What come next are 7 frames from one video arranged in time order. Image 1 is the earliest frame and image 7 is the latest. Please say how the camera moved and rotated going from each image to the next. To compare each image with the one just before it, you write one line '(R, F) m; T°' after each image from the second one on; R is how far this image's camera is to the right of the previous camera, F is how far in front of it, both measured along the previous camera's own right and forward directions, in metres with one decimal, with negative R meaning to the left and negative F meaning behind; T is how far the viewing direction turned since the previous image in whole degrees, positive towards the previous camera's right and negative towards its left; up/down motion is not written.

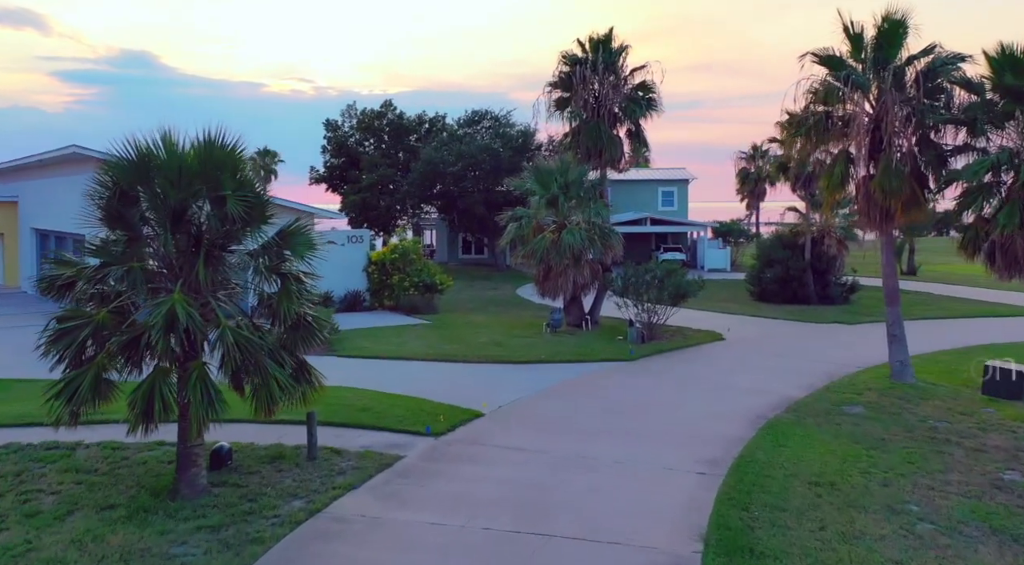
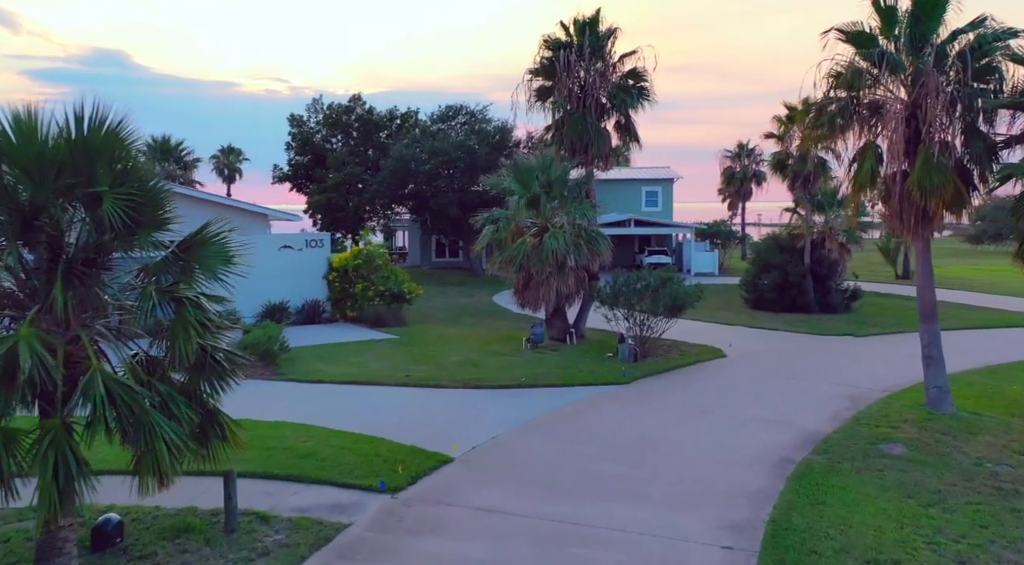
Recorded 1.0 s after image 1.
(0.0, +1.9) m; +1°
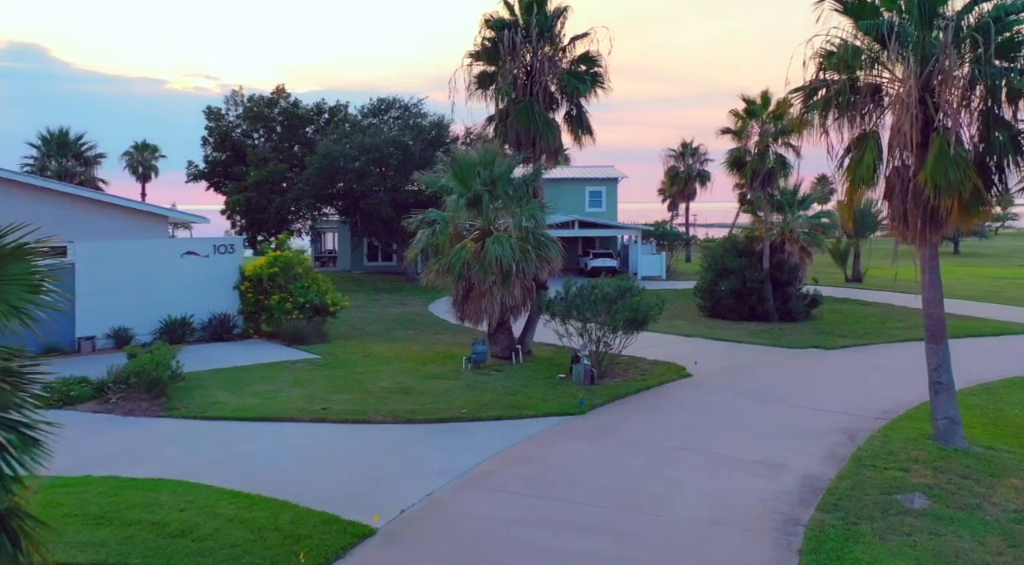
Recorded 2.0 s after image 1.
(0.0, +1.9) m; +4°
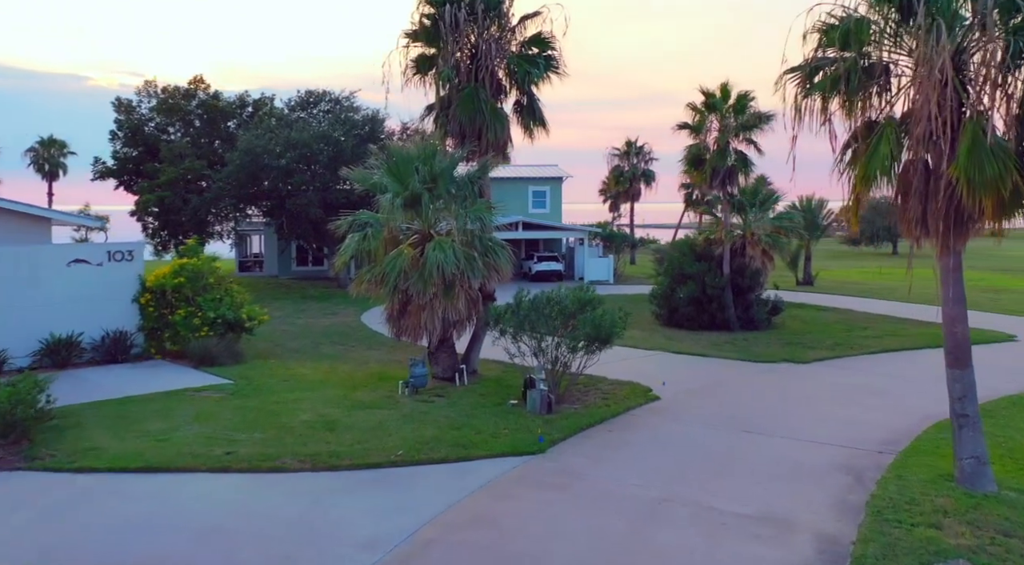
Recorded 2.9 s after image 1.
(-0.1, +1.8) m; +4°
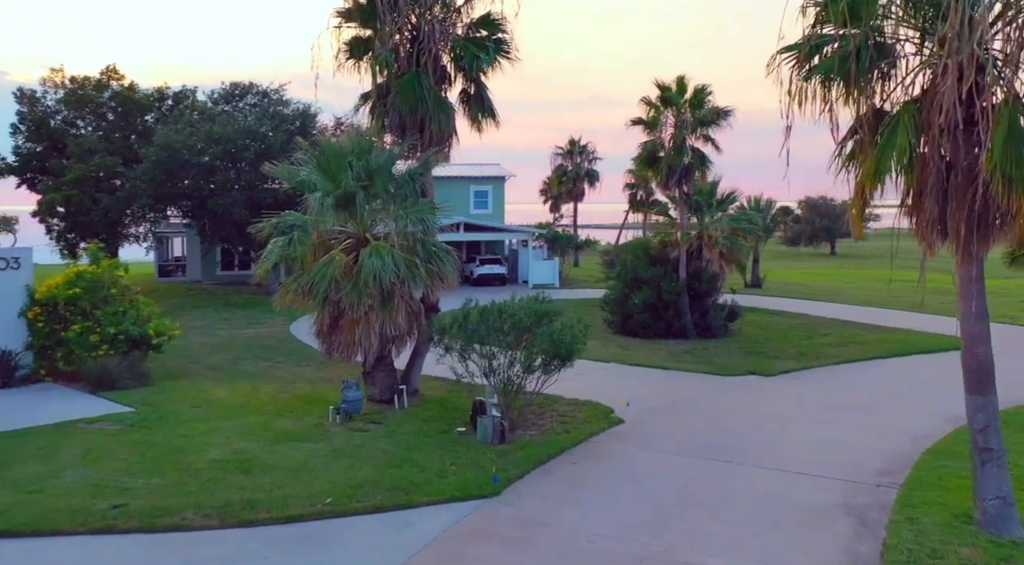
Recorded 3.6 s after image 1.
(-0.1, +1.4) m; +4°
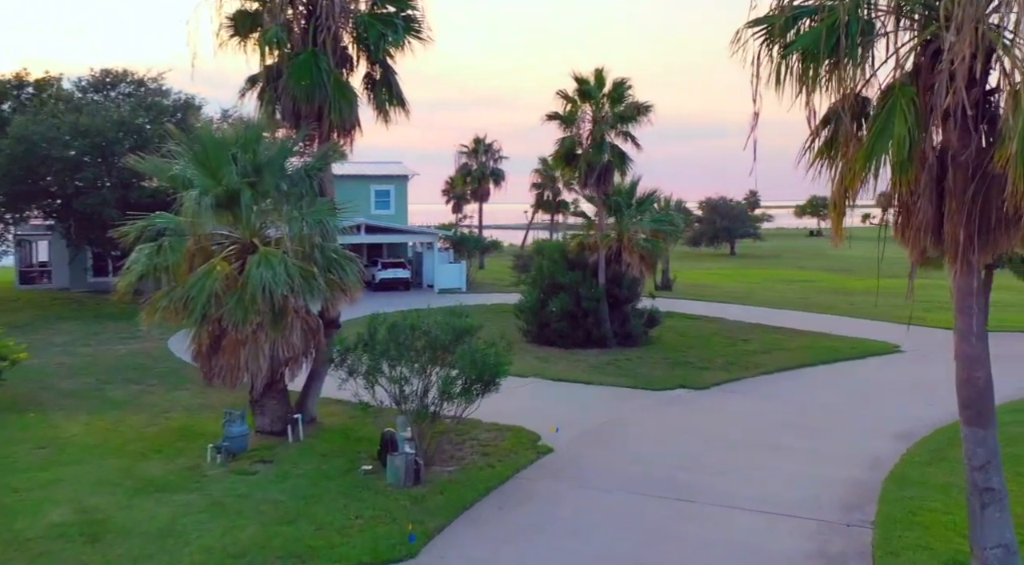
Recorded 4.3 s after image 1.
(-0.1, +1.4) m; +6°
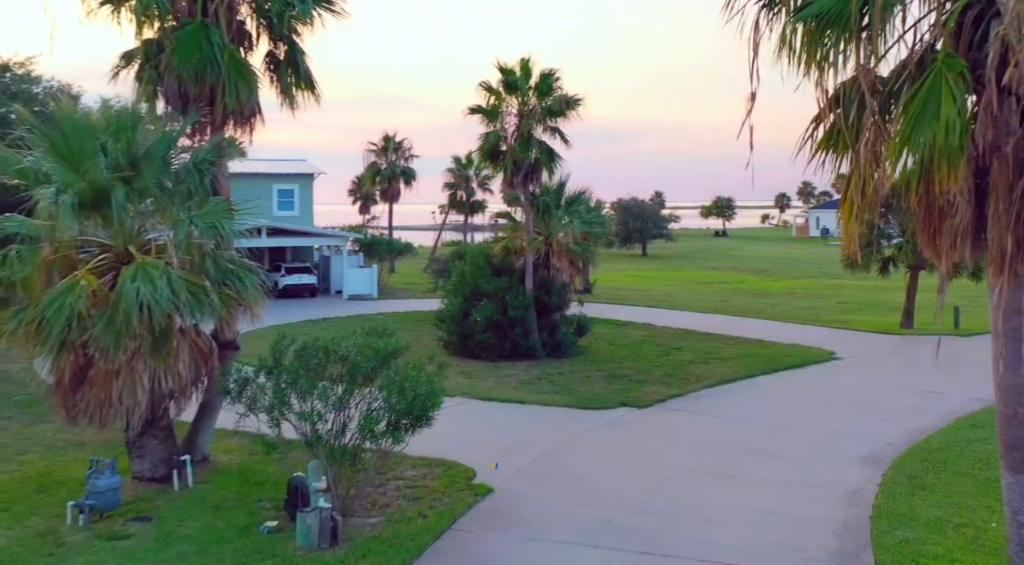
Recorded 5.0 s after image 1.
(-0.2, +1.4) m; +6°
